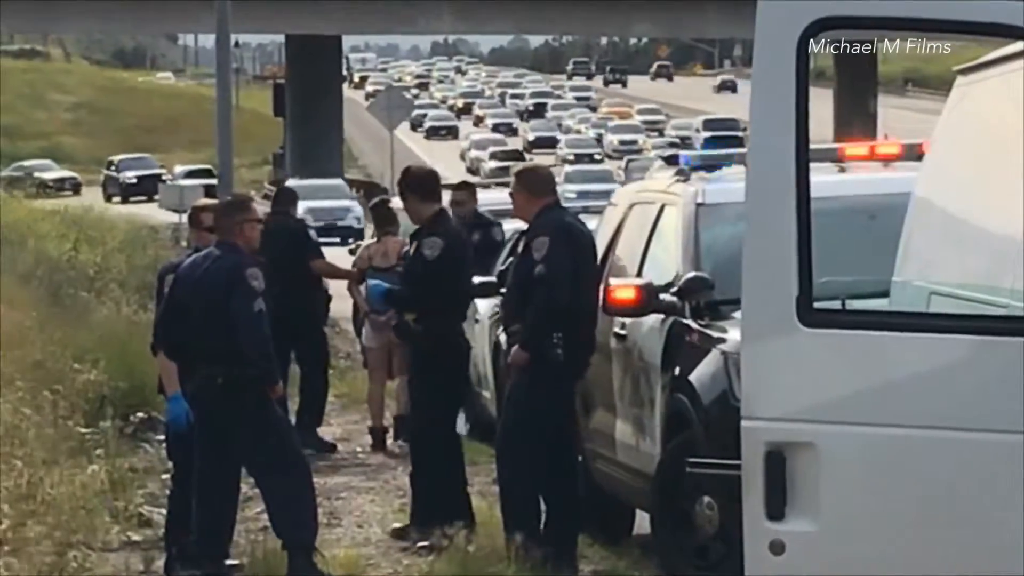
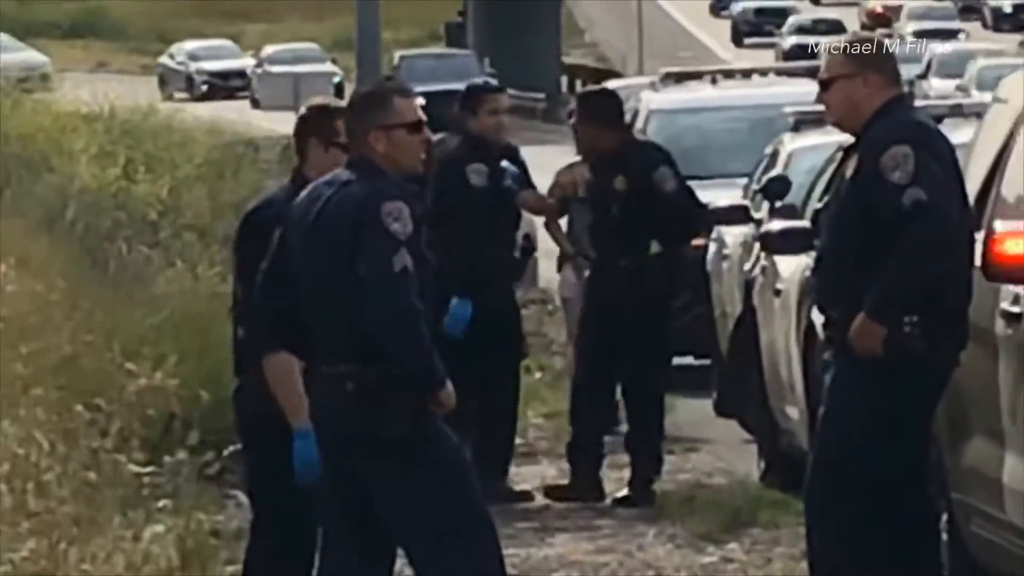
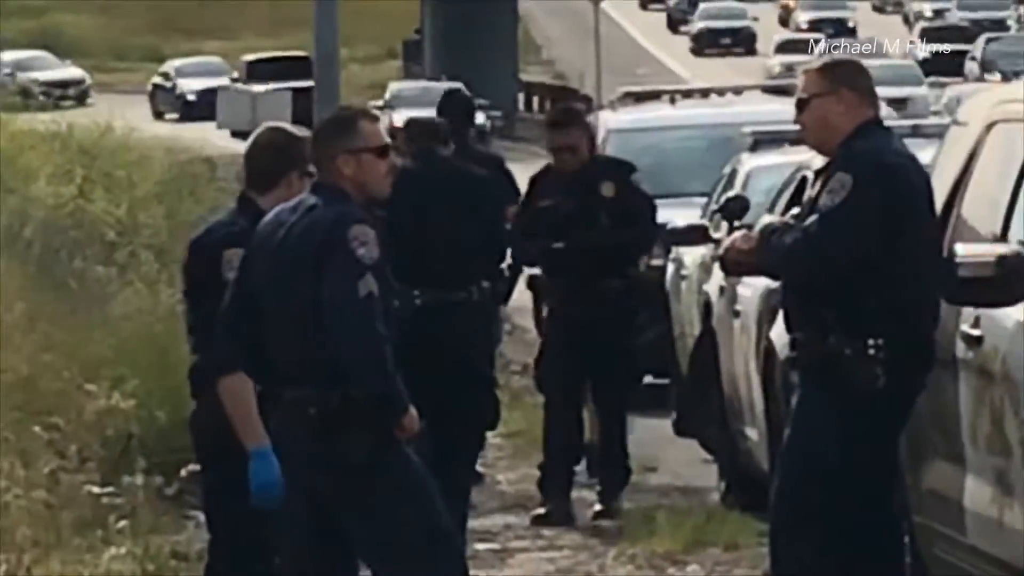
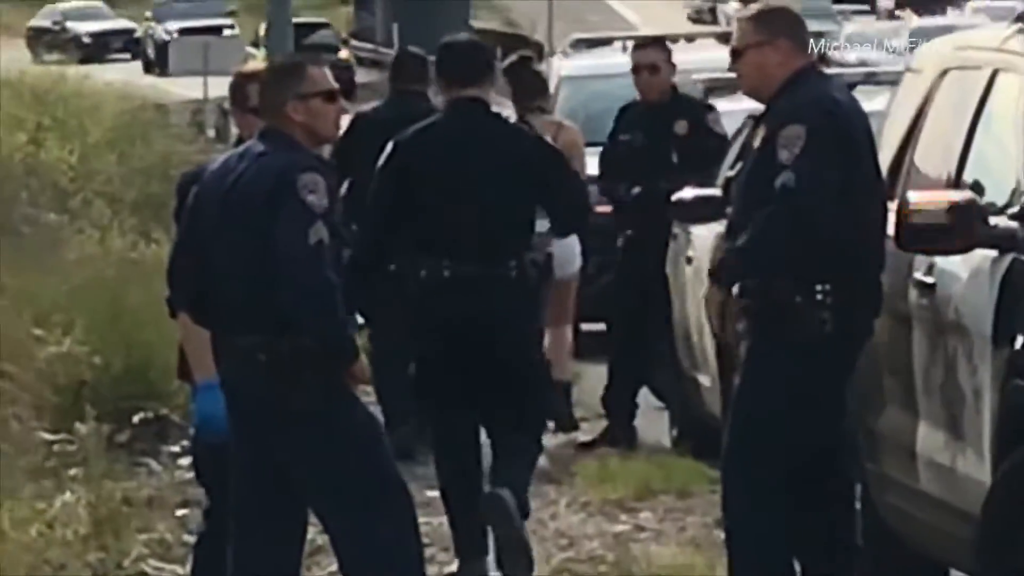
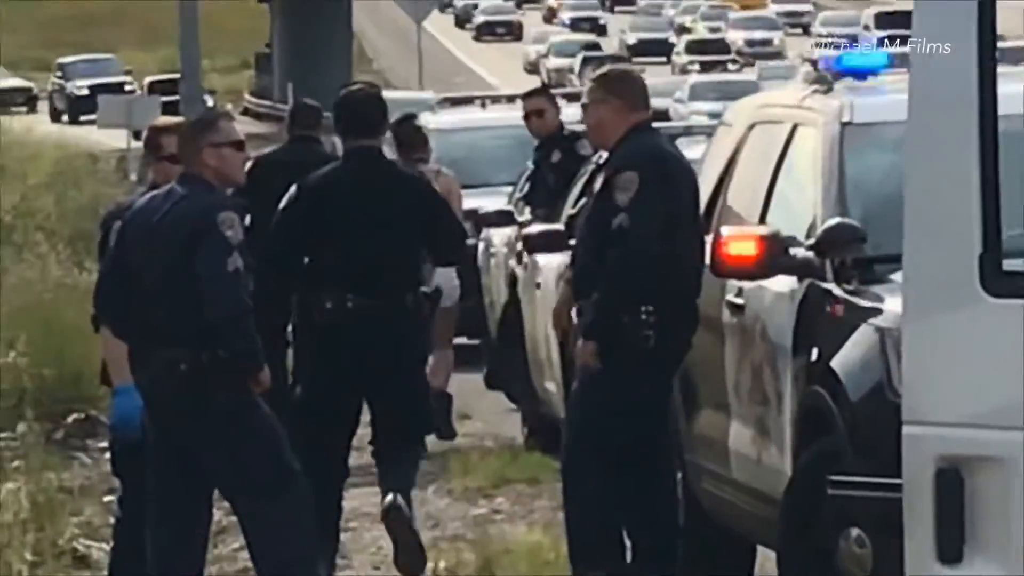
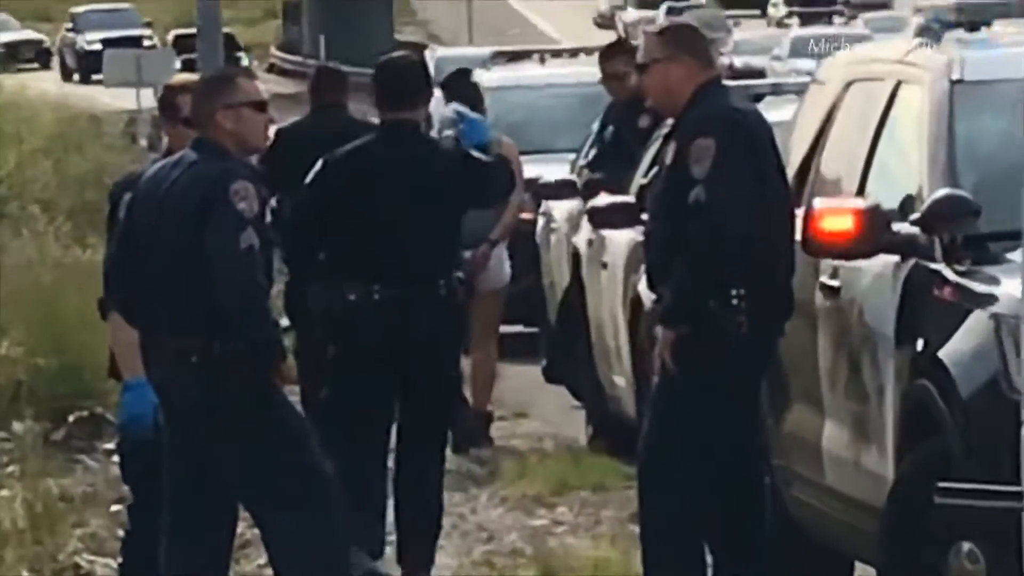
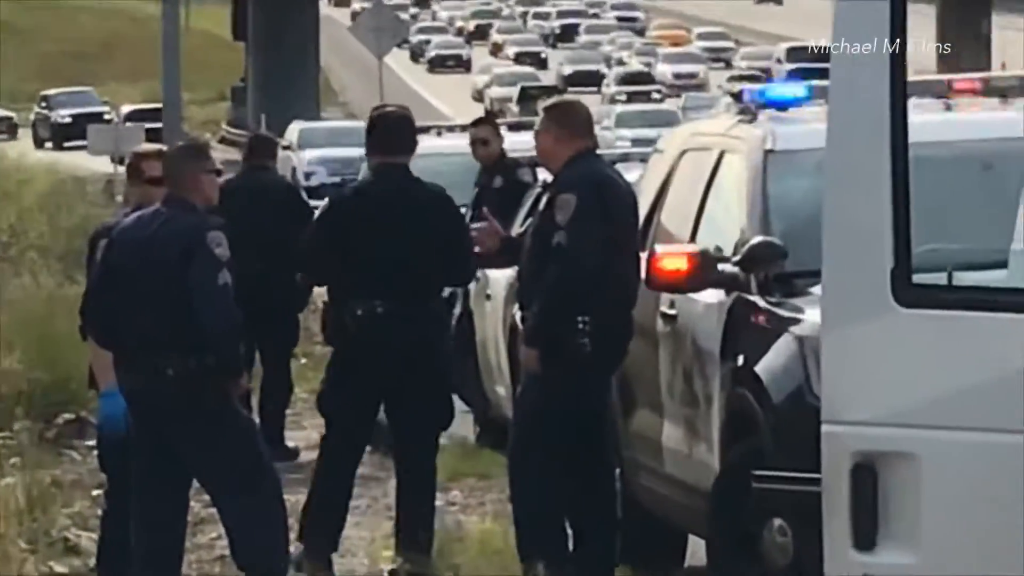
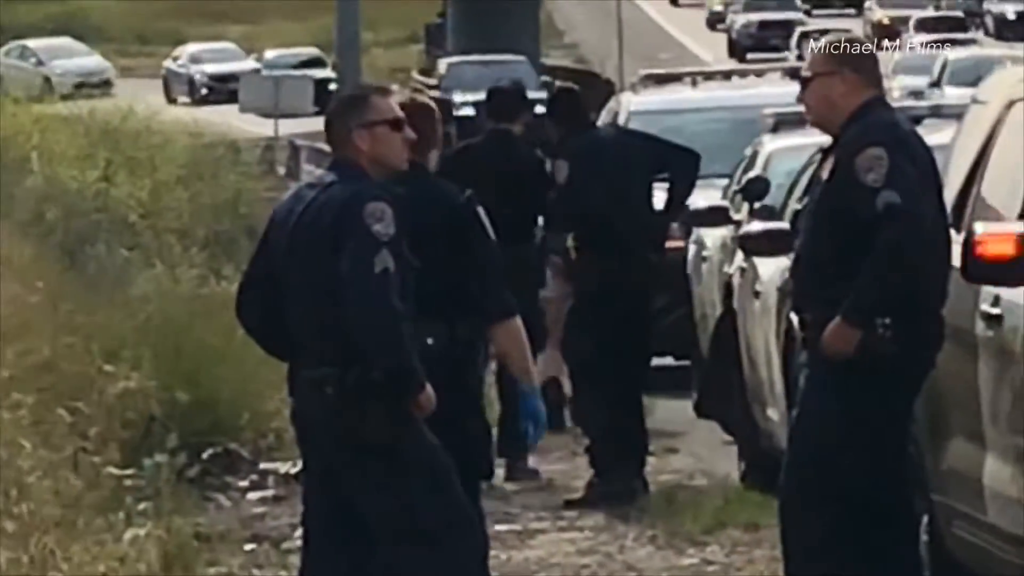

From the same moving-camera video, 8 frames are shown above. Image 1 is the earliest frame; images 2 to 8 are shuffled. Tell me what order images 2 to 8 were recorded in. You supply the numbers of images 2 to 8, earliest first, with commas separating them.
7, 5, 6, 4, 3, 2, 8
